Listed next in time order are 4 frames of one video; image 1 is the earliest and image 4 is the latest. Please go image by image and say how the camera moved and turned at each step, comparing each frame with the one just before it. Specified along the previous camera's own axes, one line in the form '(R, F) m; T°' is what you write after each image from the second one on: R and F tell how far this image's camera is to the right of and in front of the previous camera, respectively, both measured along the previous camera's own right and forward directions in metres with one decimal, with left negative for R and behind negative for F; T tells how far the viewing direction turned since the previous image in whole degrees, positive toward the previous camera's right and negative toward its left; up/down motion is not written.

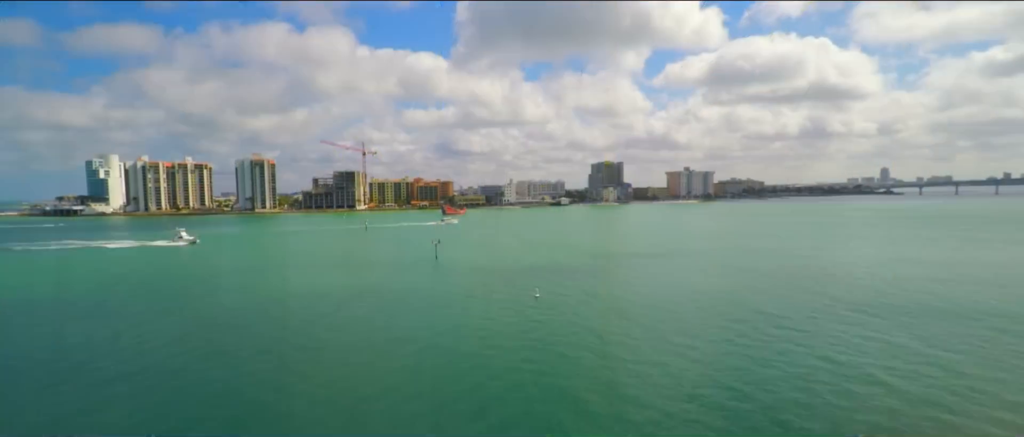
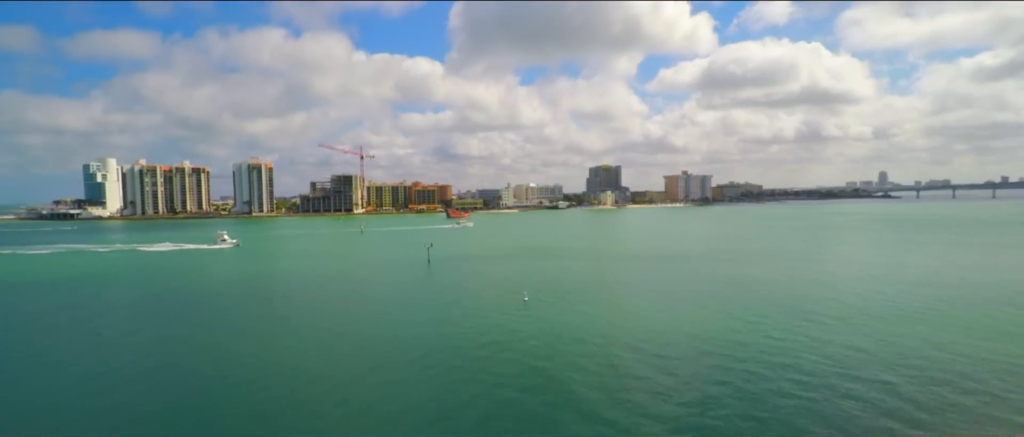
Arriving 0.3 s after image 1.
(-2.8, +0.5) m; 0°
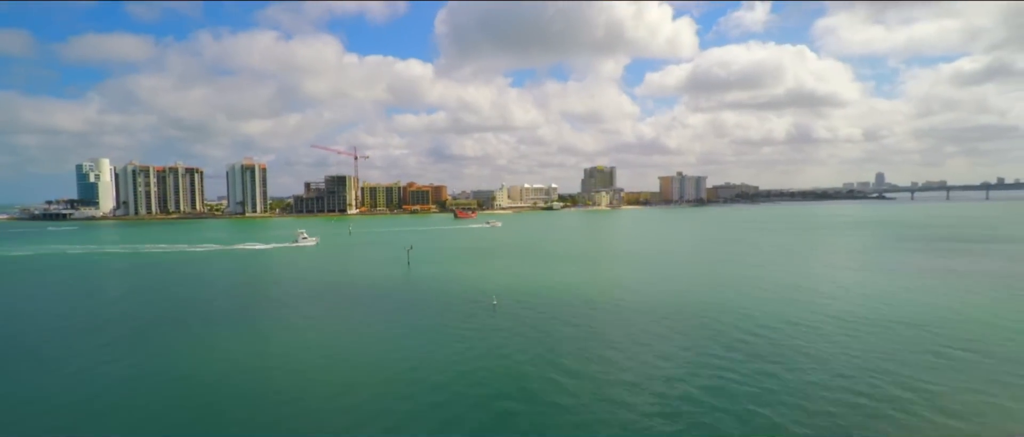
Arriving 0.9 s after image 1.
(+1.5, -0.5) m; +1°
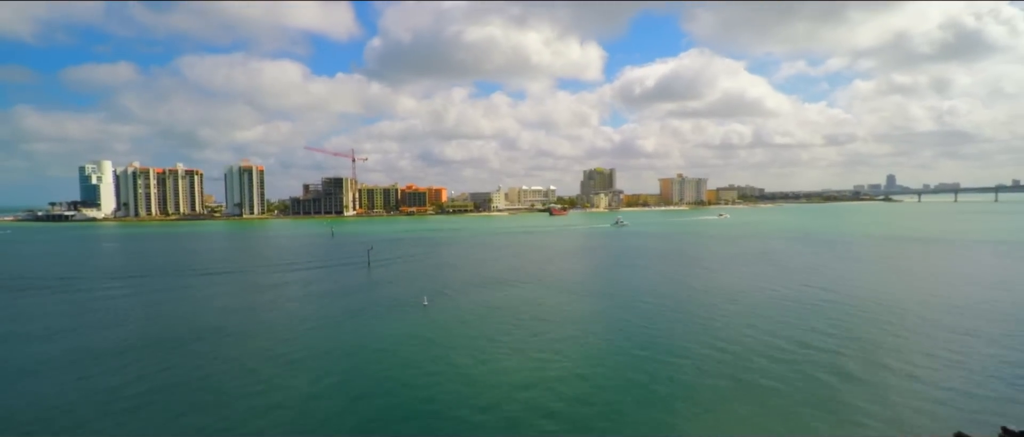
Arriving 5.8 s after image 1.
(+0.4, +0.3) m; 0°
